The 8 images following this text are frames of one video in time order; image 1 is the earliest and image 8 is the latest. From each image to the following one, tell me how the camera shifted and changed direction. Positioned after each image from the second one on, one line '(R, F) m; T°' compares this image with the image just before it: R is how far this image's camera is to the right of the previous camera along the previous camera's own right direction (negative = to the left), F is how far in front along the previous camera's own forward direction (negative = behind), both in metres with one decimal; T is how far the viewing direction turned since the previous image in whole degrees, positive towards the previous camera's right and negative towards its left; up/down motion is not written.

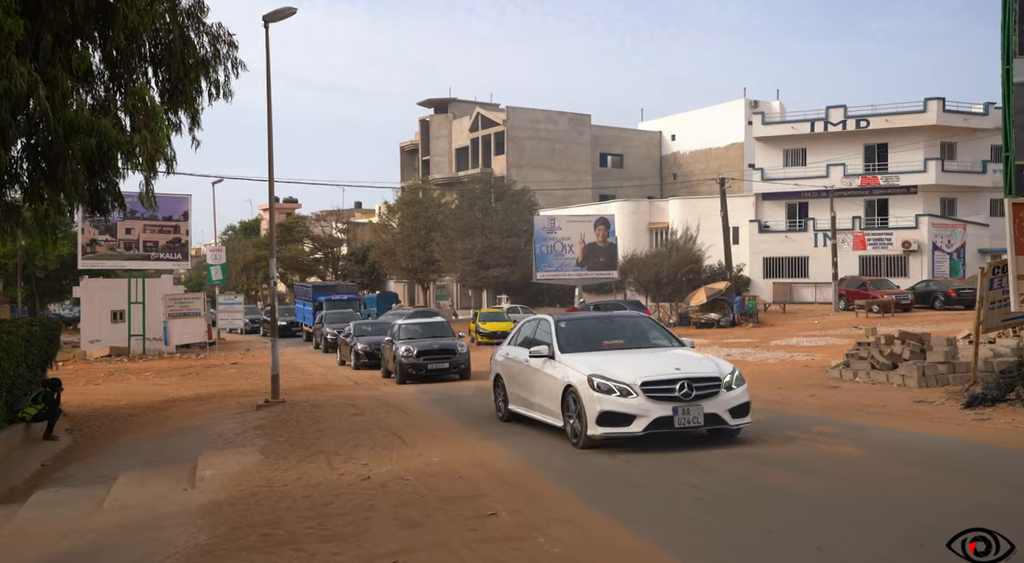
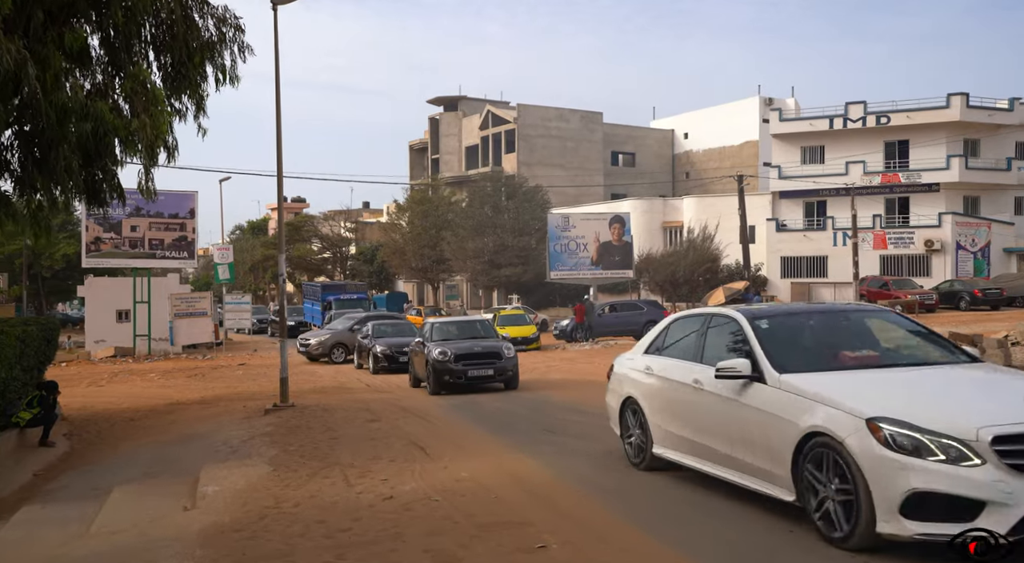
(-0.3, +1.0) m; 0°
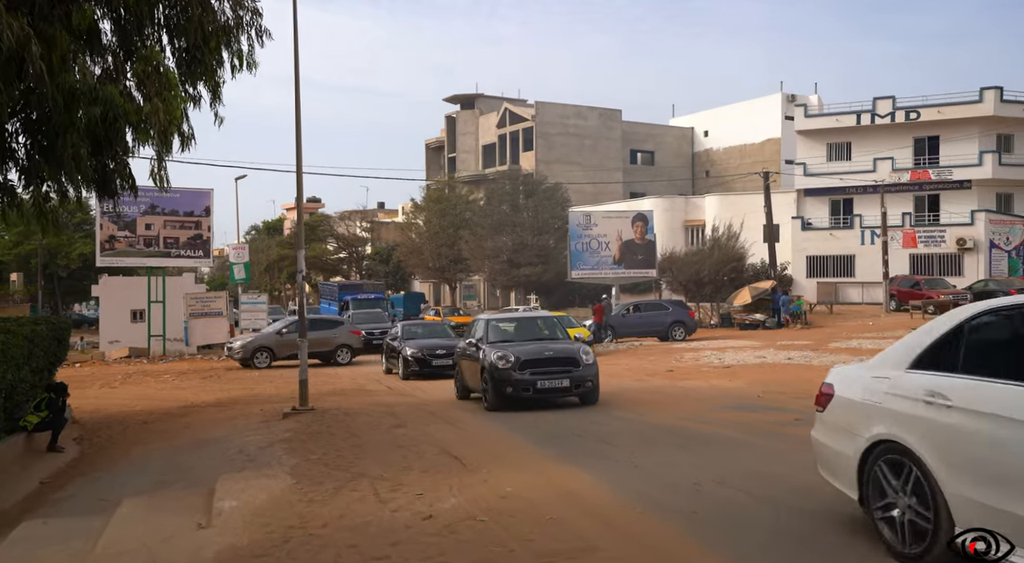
(-0.3, +0.9) m; -1°
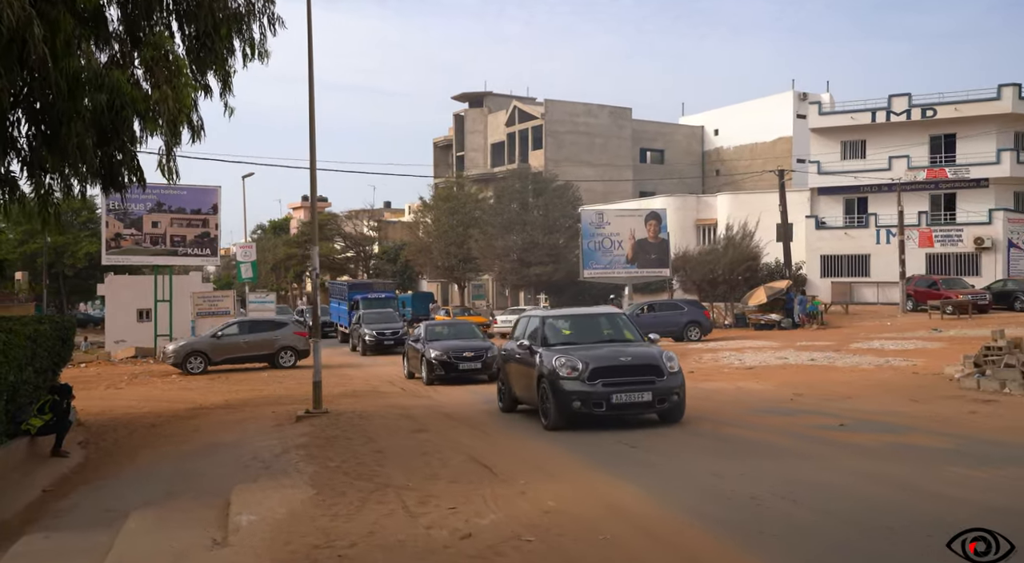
(-0.3, +0.6) m; 0°
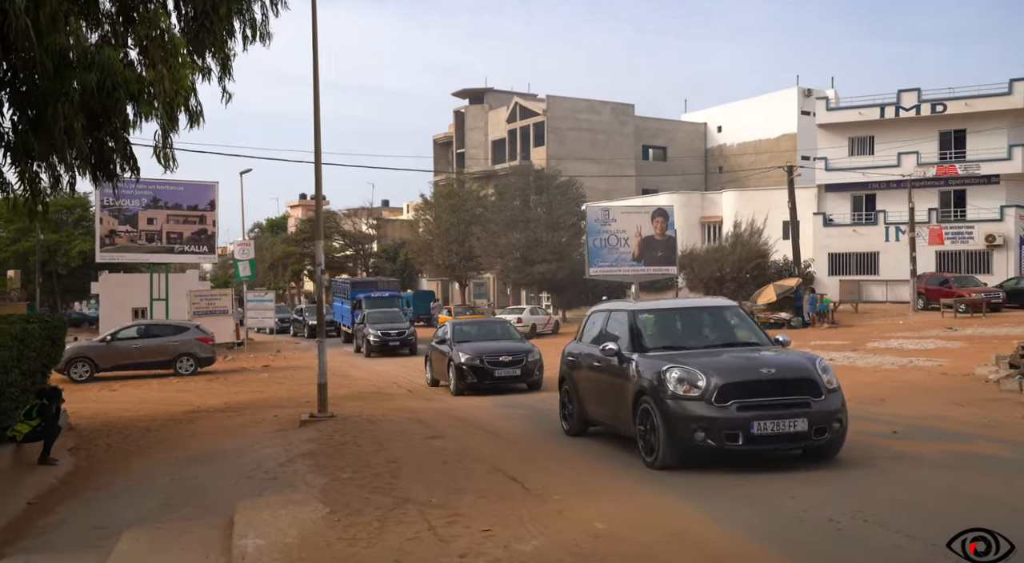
(-0.3, +0.8) m; 0°
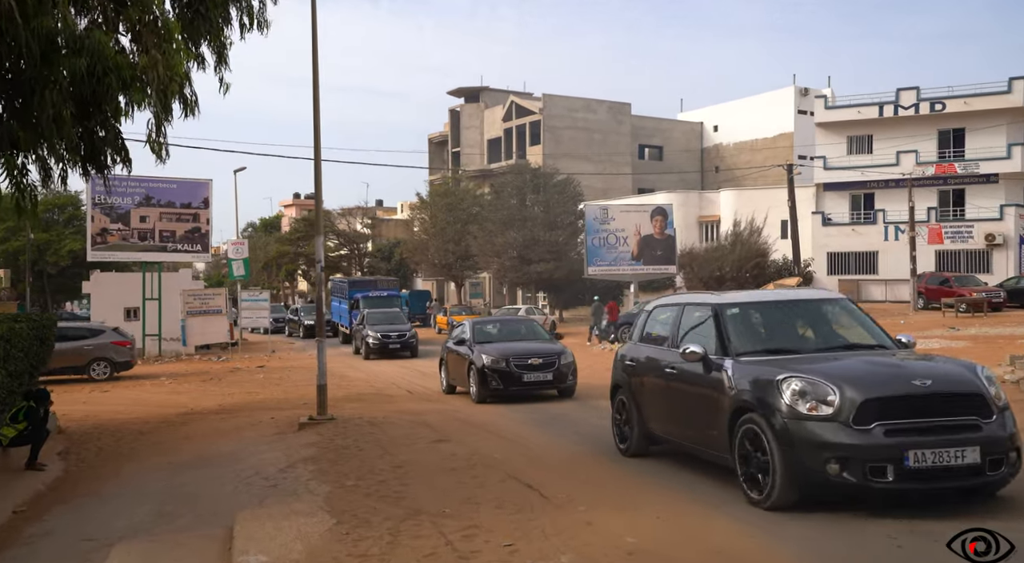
(-0.2, +0.4) m; 0°
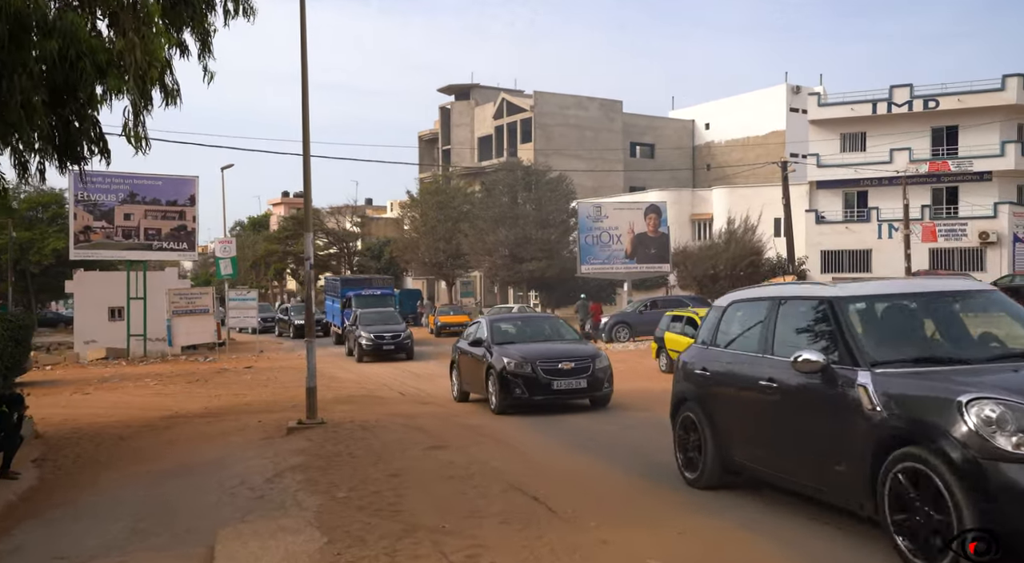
(-0.1, +0.5) m; +1°
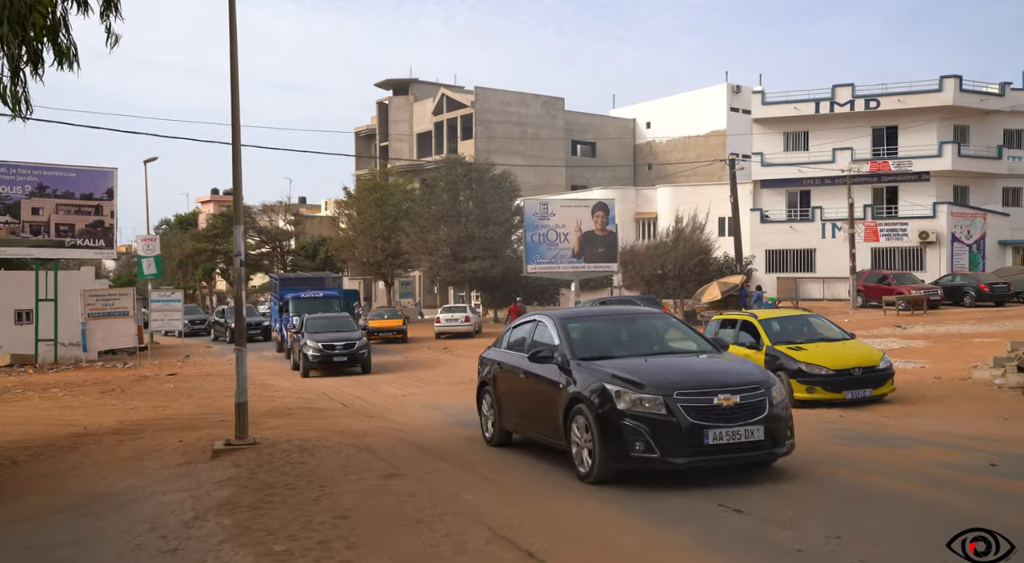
(-0.3, +1.4) m; +4°
